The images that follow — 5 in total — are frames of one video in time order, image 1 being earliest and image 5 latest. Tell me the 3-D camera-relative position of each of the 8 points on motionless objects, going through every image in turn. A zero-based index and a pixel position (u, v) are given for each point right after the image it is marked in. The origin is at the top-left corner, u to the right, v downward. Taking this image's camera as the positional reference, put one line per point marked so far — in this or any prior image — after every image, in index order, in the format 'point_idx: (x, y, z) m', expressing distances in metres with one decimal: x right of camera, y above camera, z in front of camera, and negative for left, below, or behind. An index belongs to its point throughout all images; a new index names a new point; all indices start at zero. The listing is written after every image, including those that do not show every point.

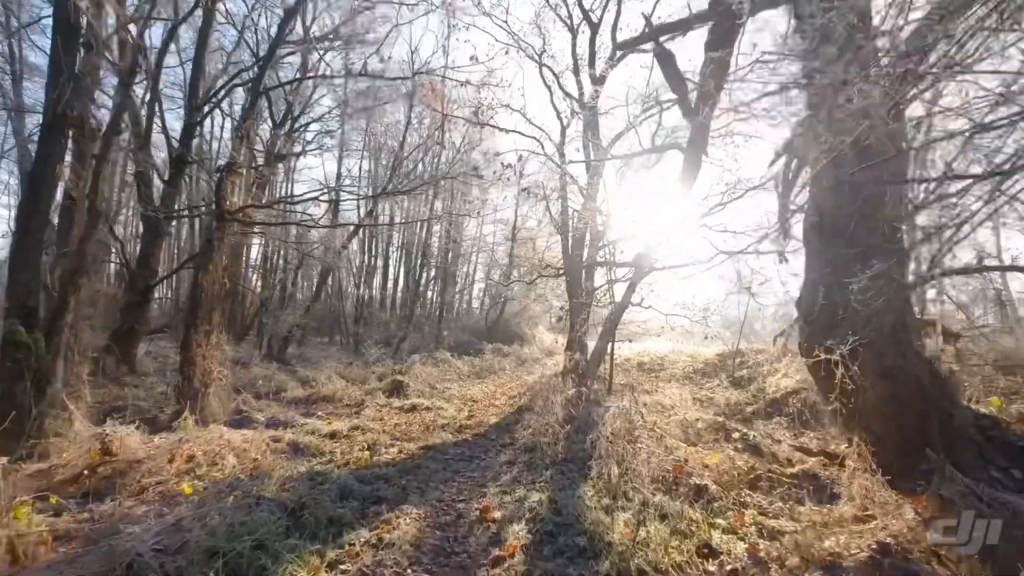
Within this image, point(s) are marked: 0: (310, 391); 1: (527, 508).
0: (-3.9, -2.0, +11.0) m
1: (+0.1, -1.8, +4.6) m
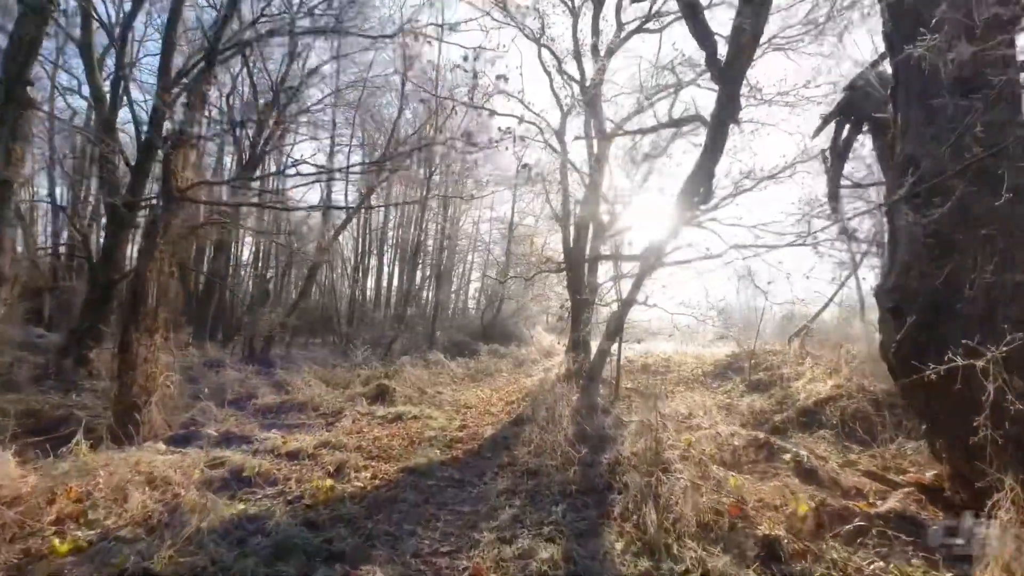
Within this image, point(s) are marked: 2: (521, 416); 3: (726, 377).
0: (-4.0, -1.9, +9.8) m
1: (+0.1, -1.7, +3.4) m
2: (+0.1, -1.9, +8.4) m
3: (+5.8, -2.4, +15.1) m
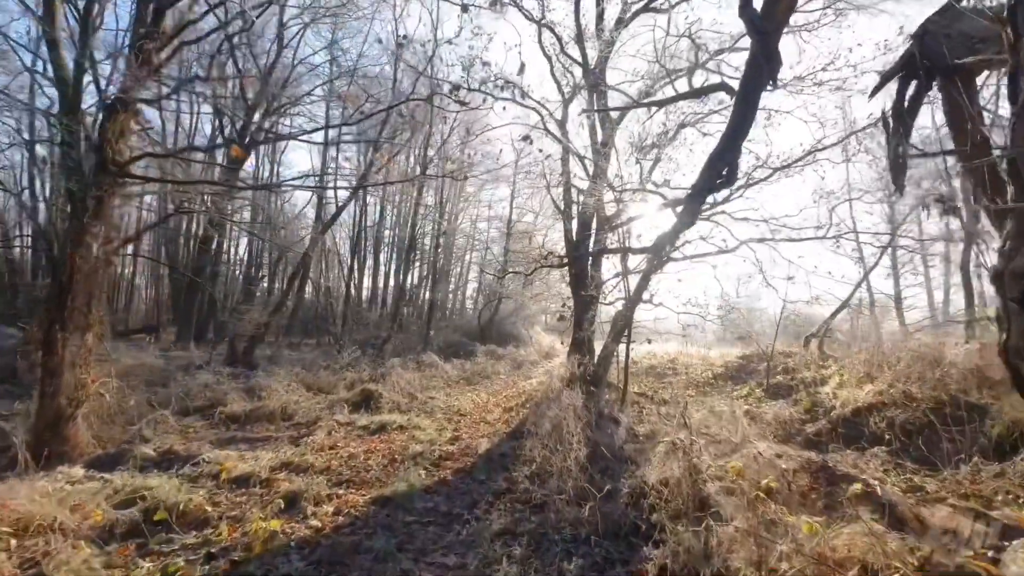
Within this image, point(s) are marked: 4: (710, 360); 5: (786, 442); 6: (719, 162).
0: (-4.0, -1.8, +8.8) m
1: (+0.1, -1.6, +2.4) m
2: (+0.1, -1.8, +7.4) m
3: (+5.8, -2.3, +14.1) m
4: (+6.2, -2.3, +17.5) m
5: (+3.2, -1.8, +6.5) m
6: (+2.3, +1.4, +6.2) m
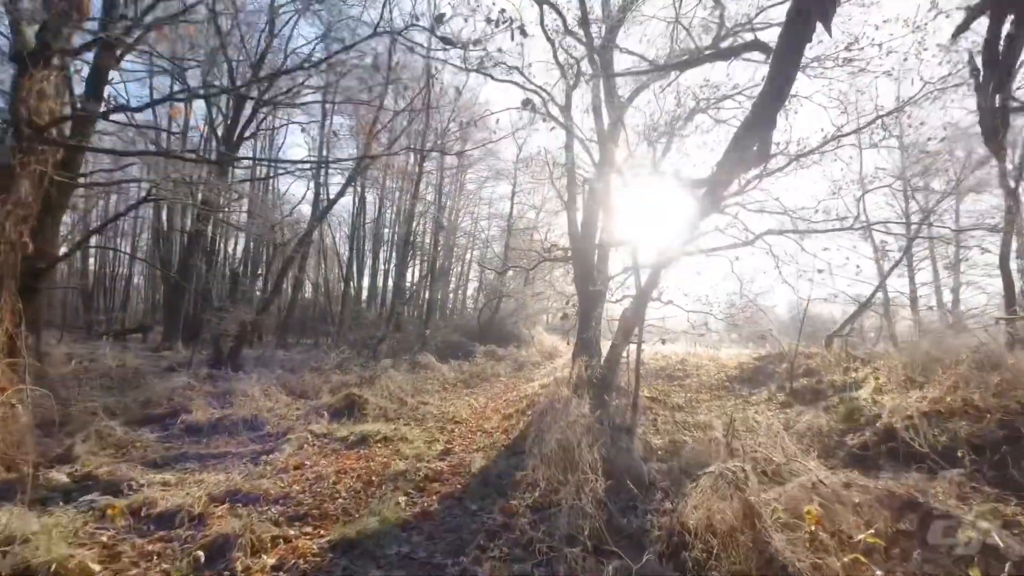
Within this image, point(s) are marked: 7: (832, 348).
0: (-4.0, -1.7, +7.8) m
1: (+0.1, -1.5, +1.4) m
2: (+0.1, -1.7, +6.4) m
3: (+5.8, -2.3, +13.1) m
4: (+6.2, -2.2, +16.5) m
5: (+3.2, -1.7, +5.5) m
6: (+2.3, +1.5, +5.2) m
7: (+8.2, -1.5, +14.2) m
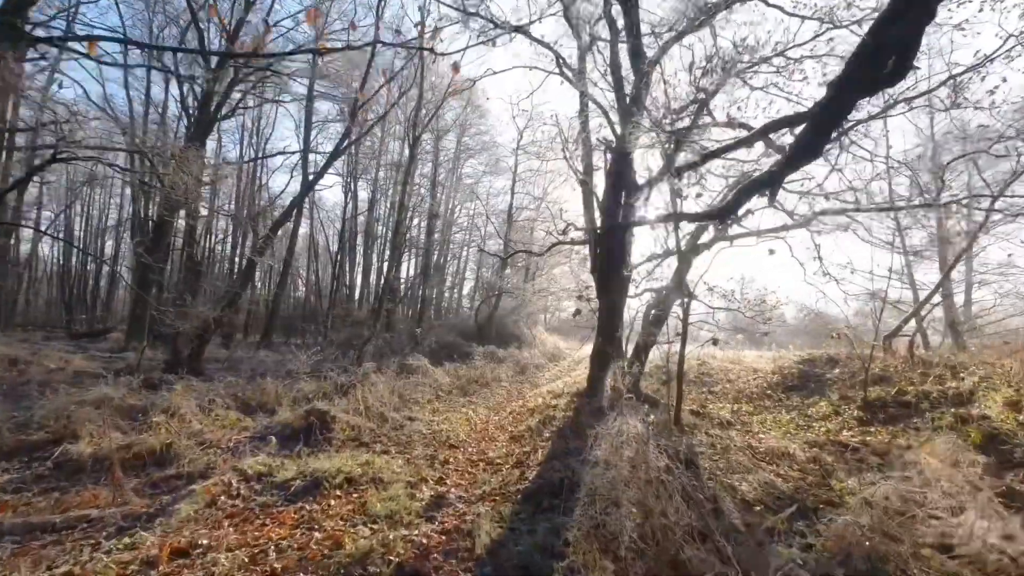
0: (-3.8, -1.5, +5.6) m
1: (+0.3, -1.3, -0.7) m
2: (+0.3, -1.5, +4.3) m
3: (+5.9, -2.1, +11.0) m
4: (+6.3, -2.0, +14.4) m
5: (+3.4, -1.5, +3.4) m
6: (+2.5, +1.7, +3.1) m
7: (+8.3, -1.3, +12.1) m
